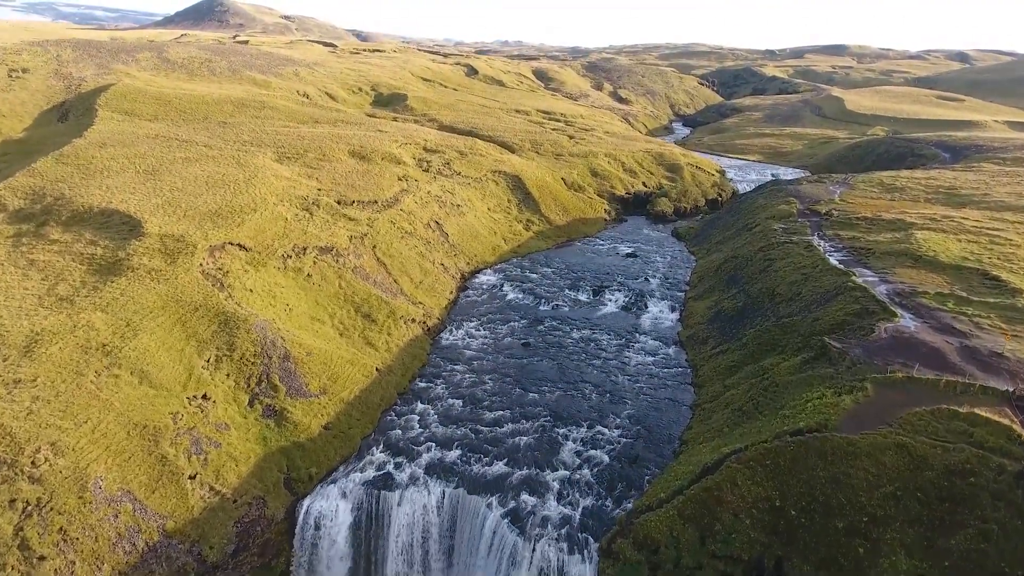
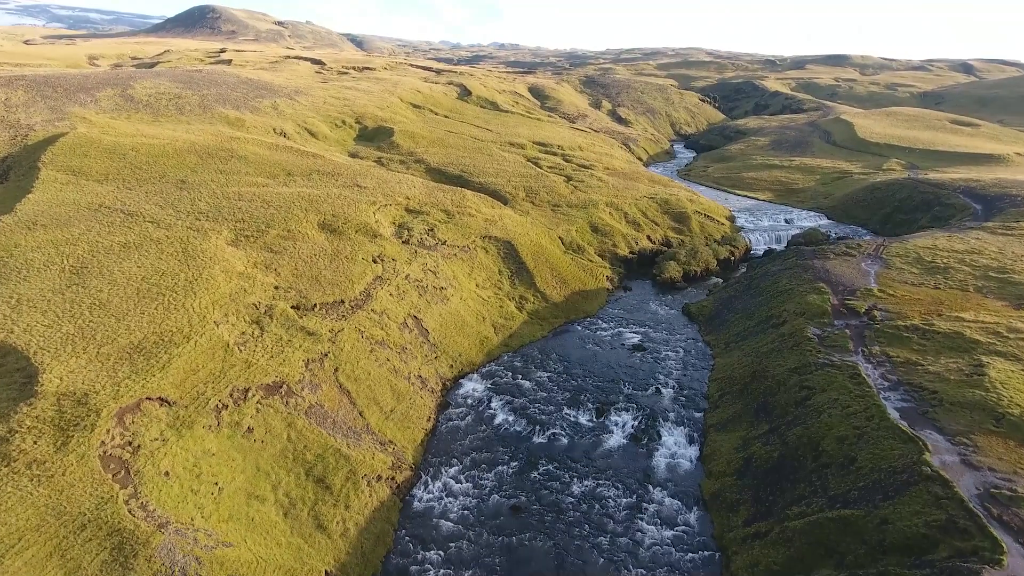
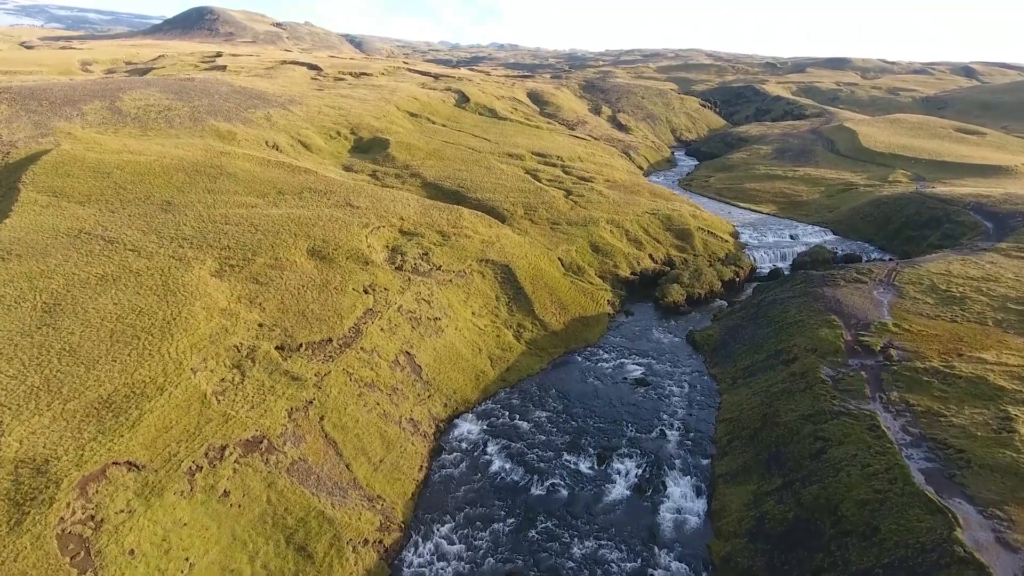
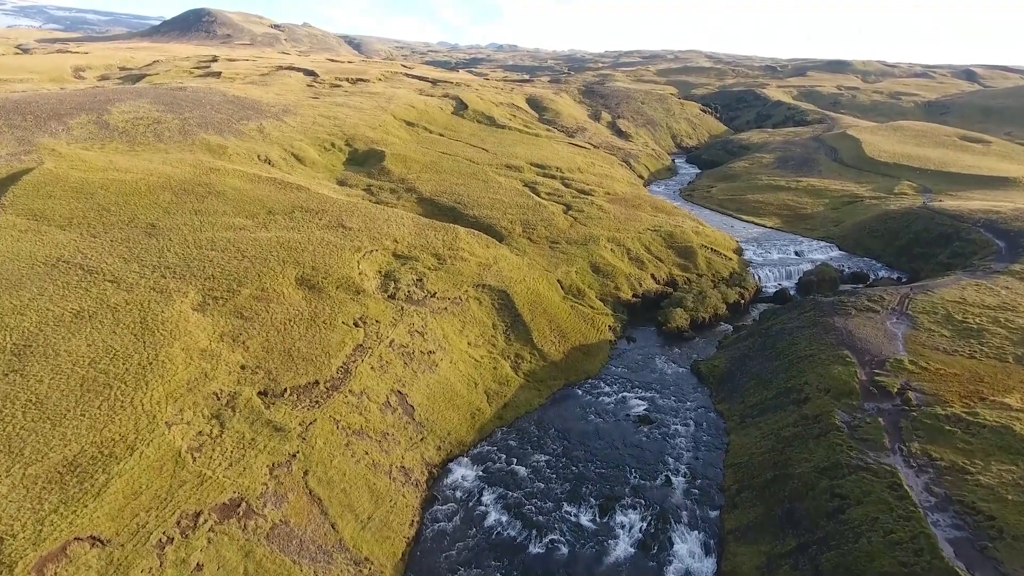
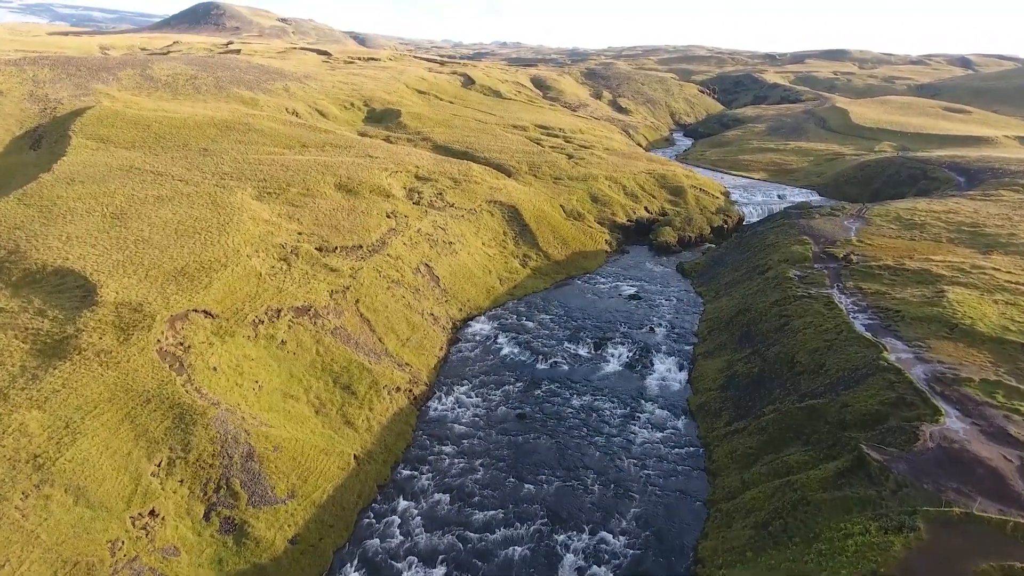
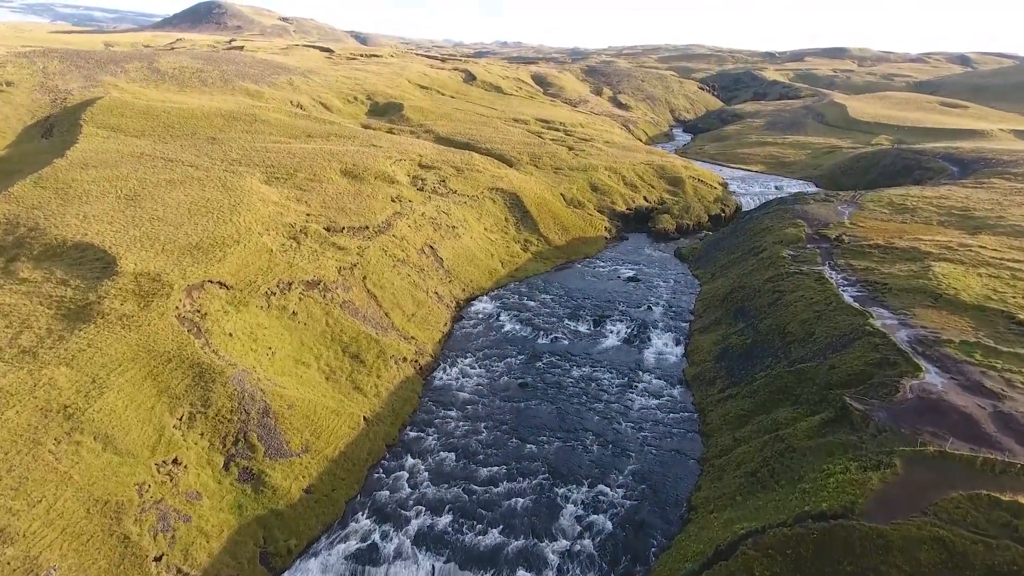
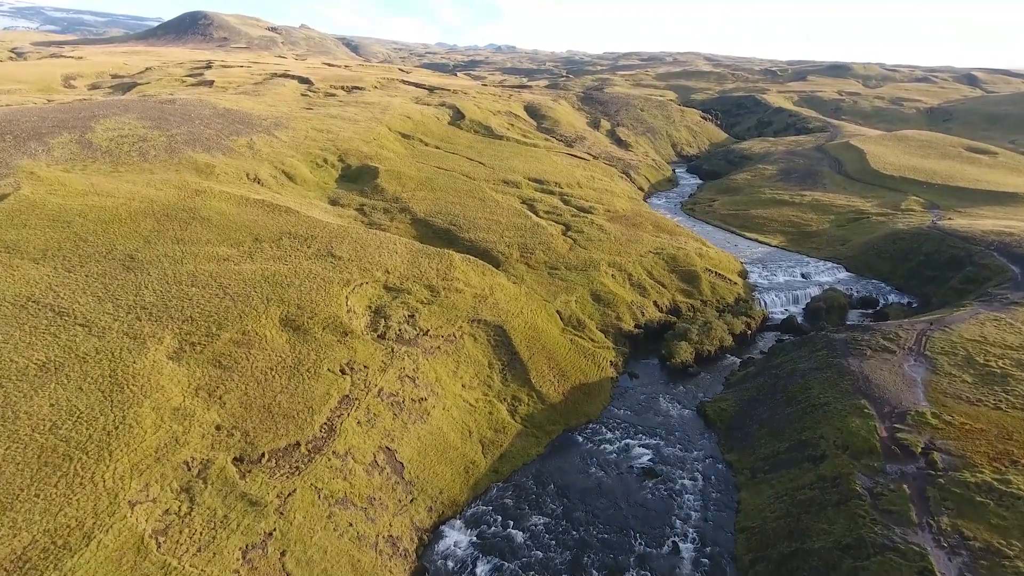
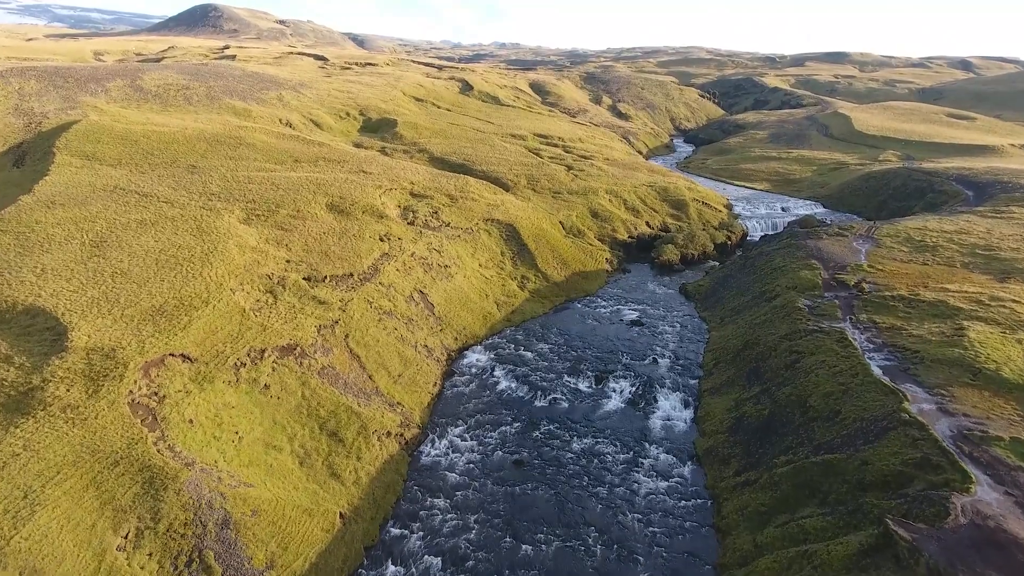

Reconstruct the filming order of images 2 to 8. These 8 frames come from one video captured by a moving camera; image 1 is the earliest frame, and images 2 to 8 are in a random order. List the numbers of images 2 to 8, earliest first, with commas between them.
6, 5, 8, 2, 3, 4, 7
